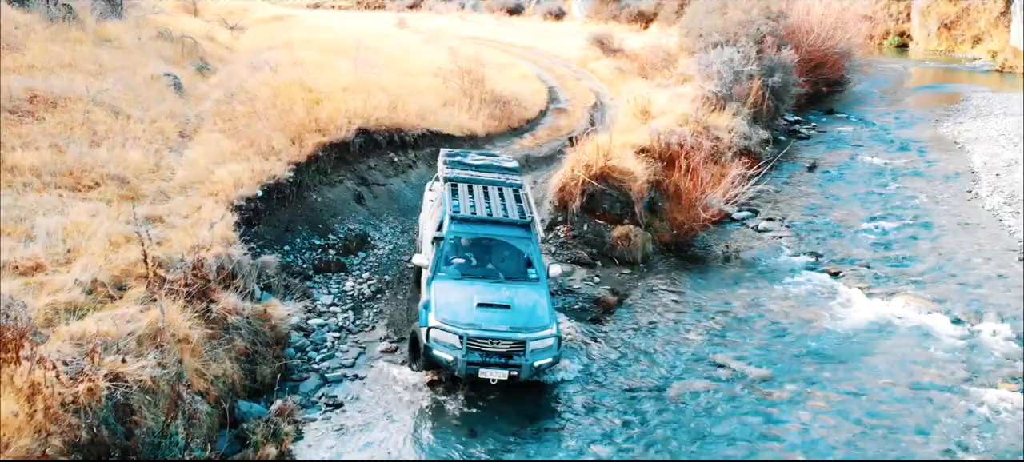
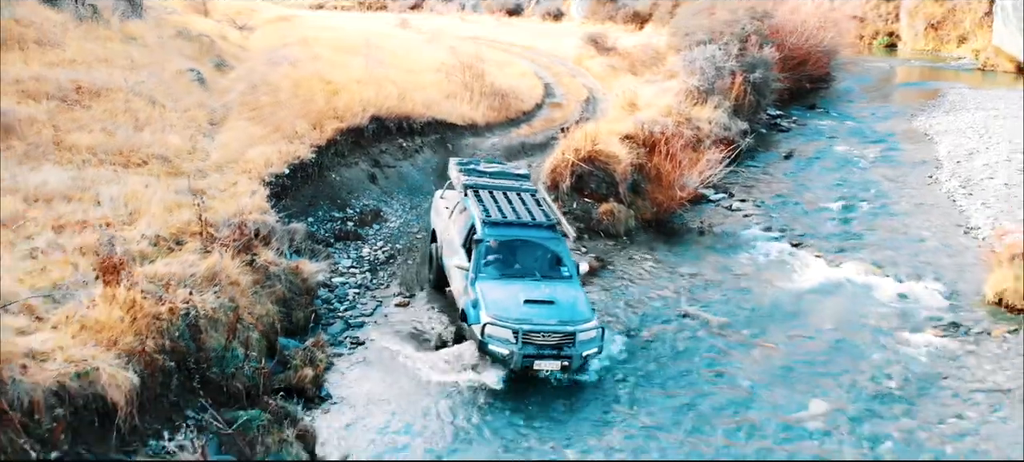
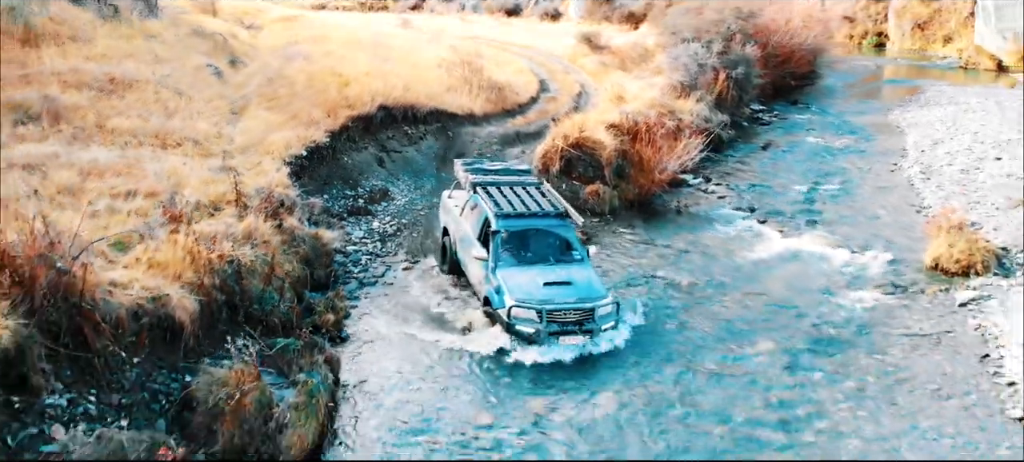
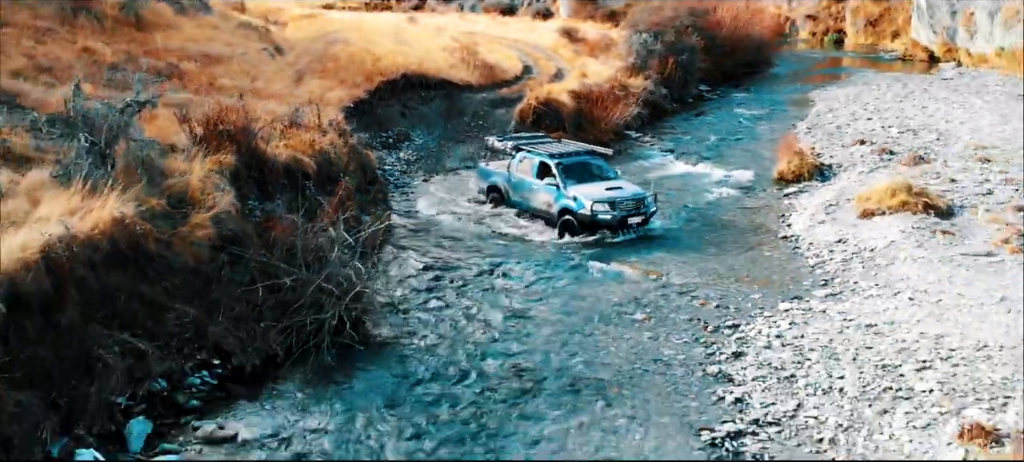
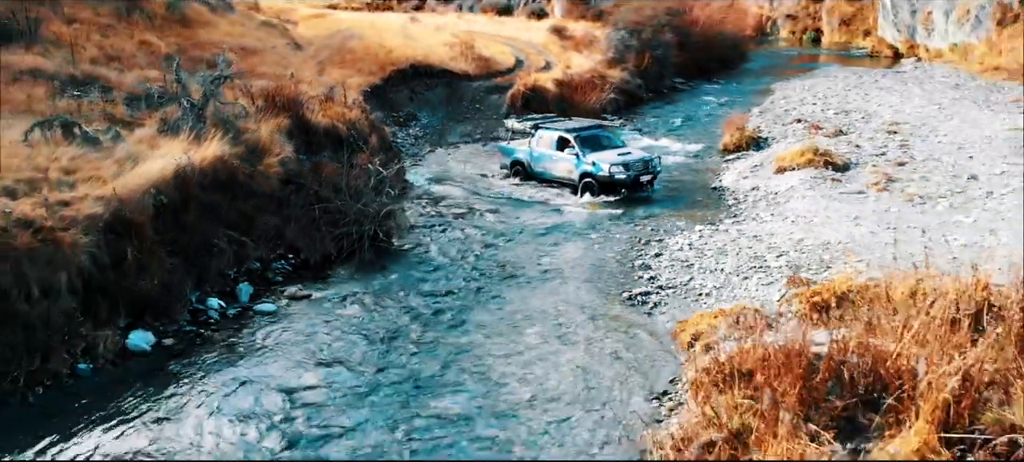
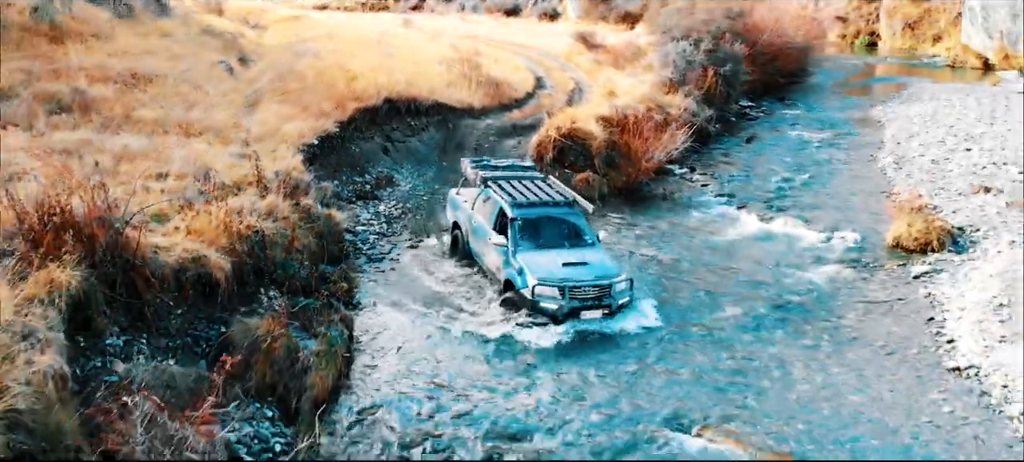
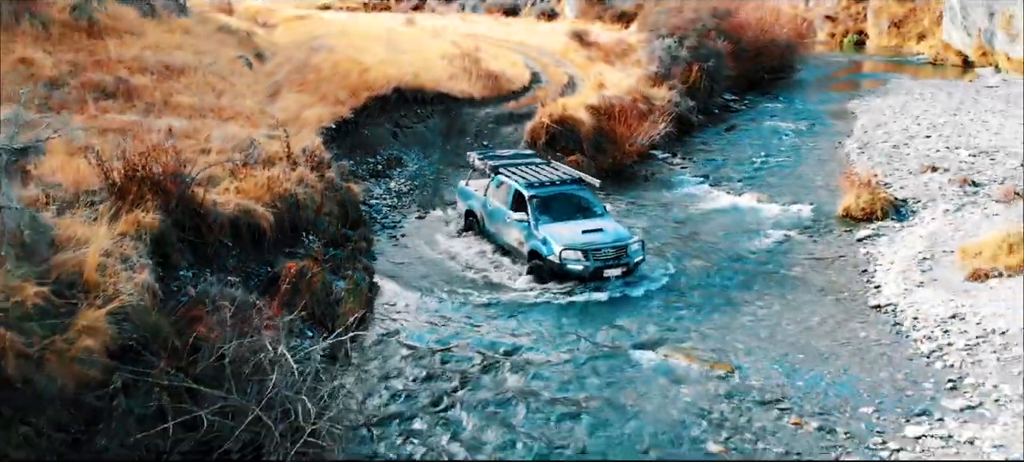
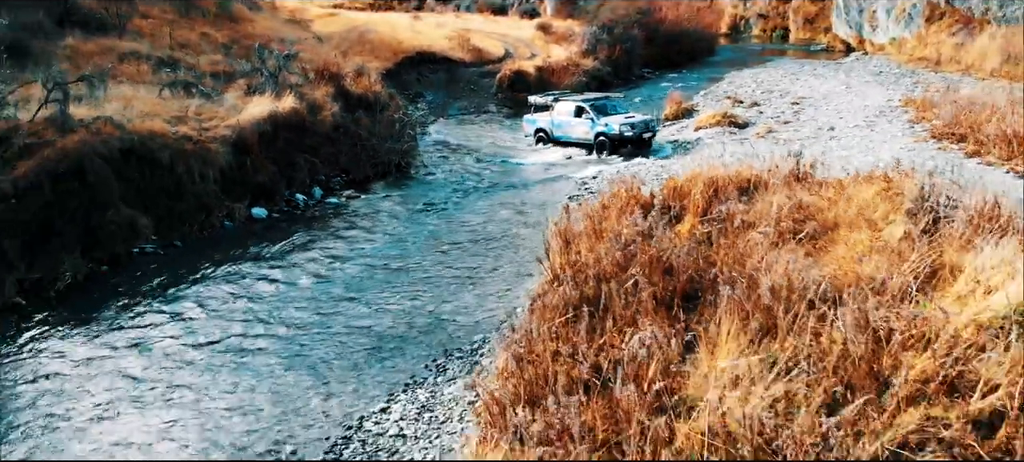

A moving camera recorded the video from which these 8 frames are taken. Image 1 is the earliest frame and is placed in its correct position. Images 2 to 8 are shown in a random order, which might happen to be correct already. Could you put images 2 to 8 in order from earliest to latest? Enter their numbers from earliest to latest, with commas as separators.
2, 3, 6, 7, 4, 5, 8
